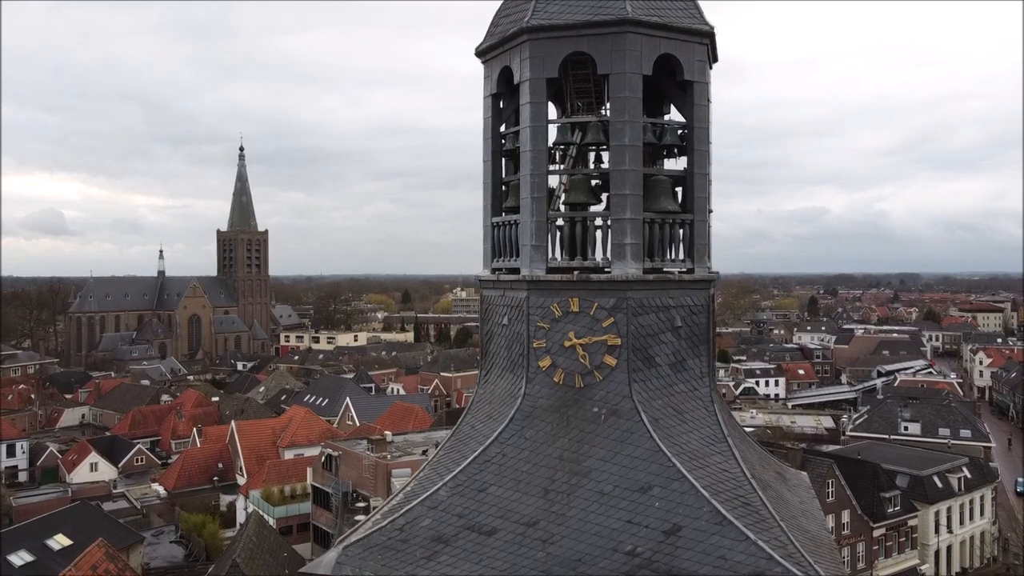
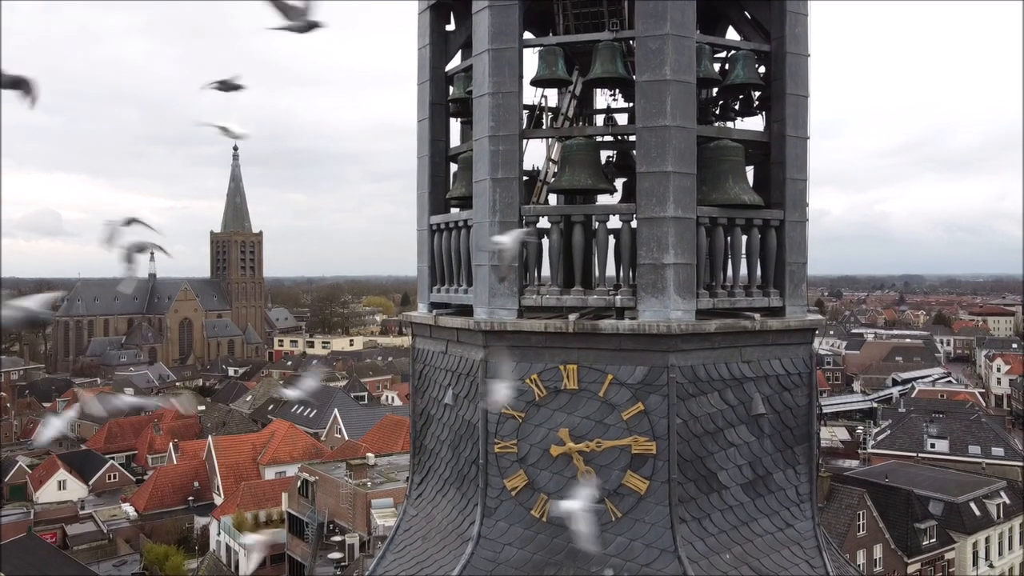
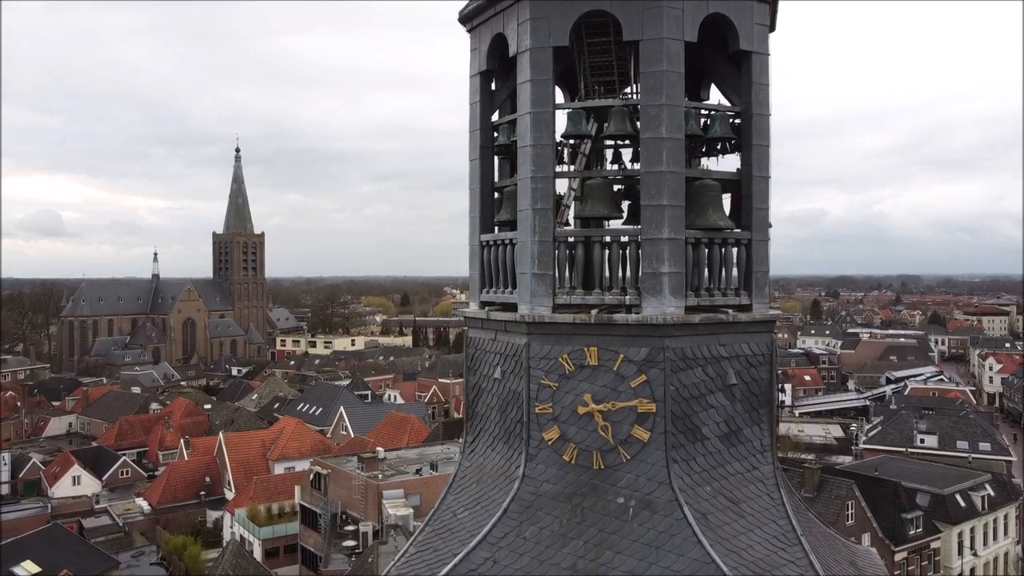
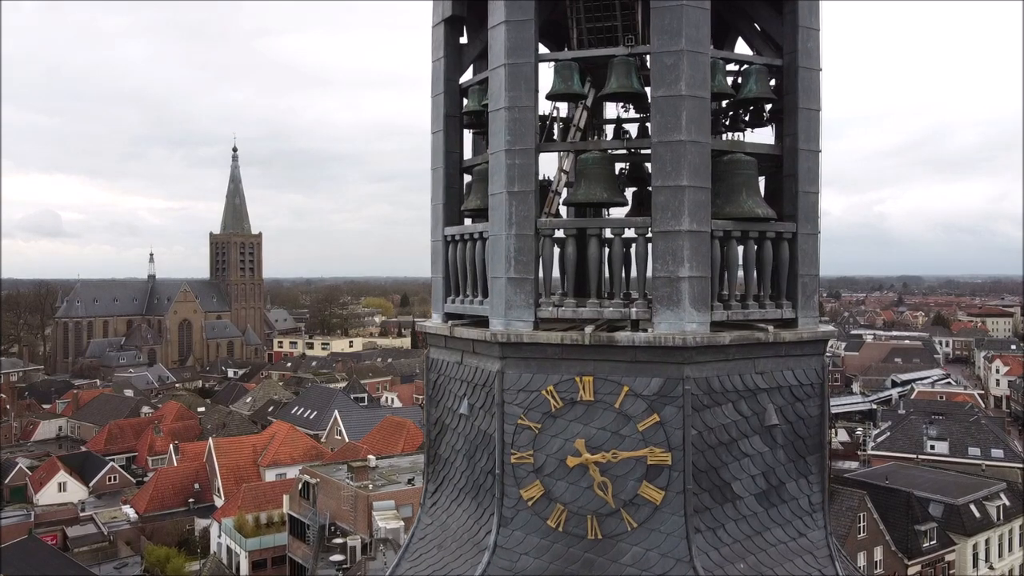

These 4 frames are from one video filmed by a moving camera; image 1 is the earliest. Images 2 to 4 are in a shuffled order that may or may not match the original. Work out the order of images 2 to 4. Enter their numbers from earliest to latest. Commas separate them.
3, 4, 2
